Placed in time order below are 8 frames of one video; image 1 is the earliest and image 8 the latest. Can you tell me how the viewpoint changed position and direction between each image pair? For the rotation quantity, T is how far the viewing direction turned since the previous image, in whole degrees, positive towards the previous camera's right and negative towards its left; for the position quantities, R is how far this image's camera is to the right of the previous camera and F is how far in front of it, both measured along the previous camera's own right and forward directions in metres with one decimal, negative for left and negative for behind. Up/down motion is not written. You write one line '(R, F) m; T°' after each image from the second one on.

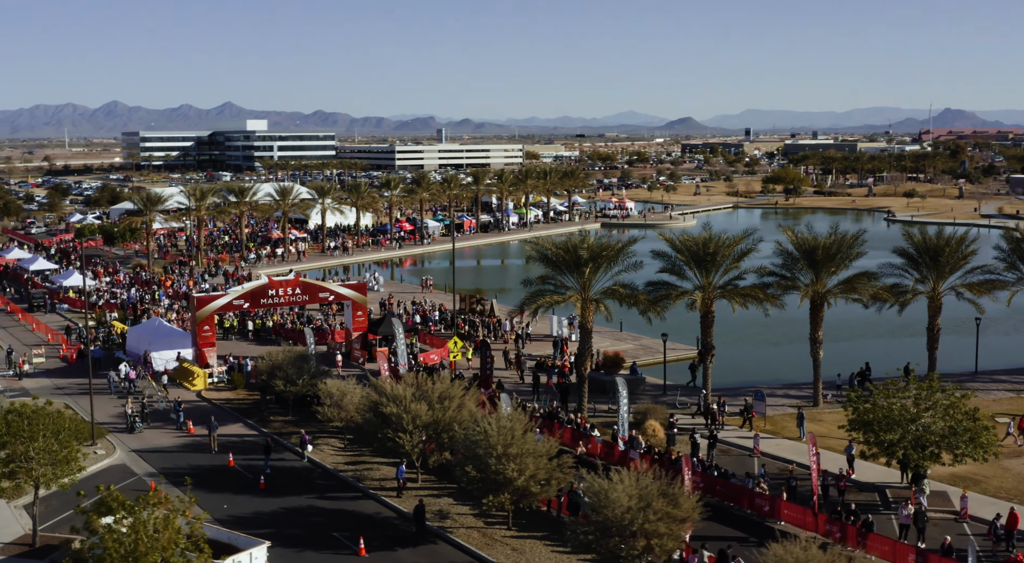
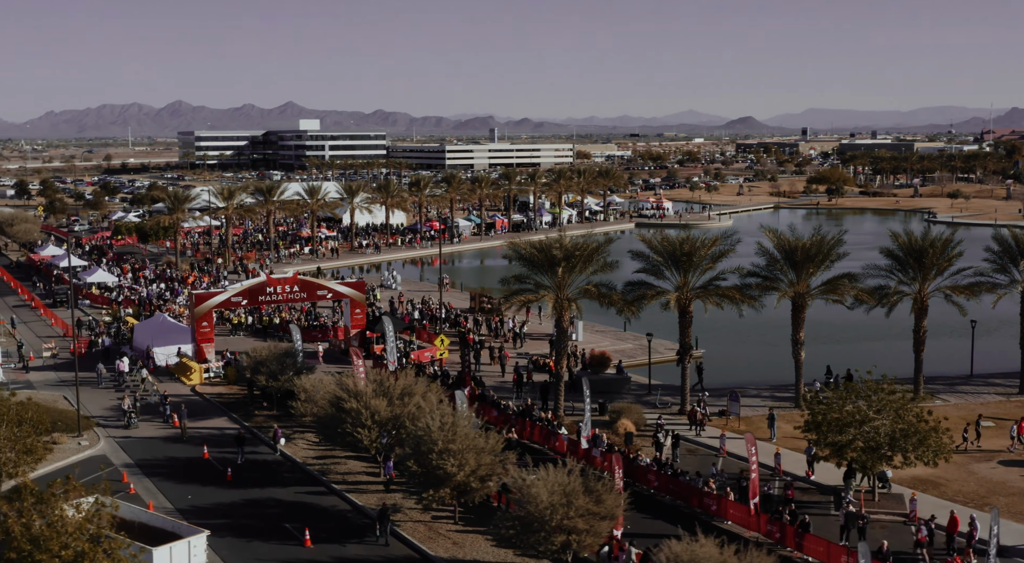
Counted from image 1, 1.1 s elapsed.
(+2.4, -0.3) m; -3°
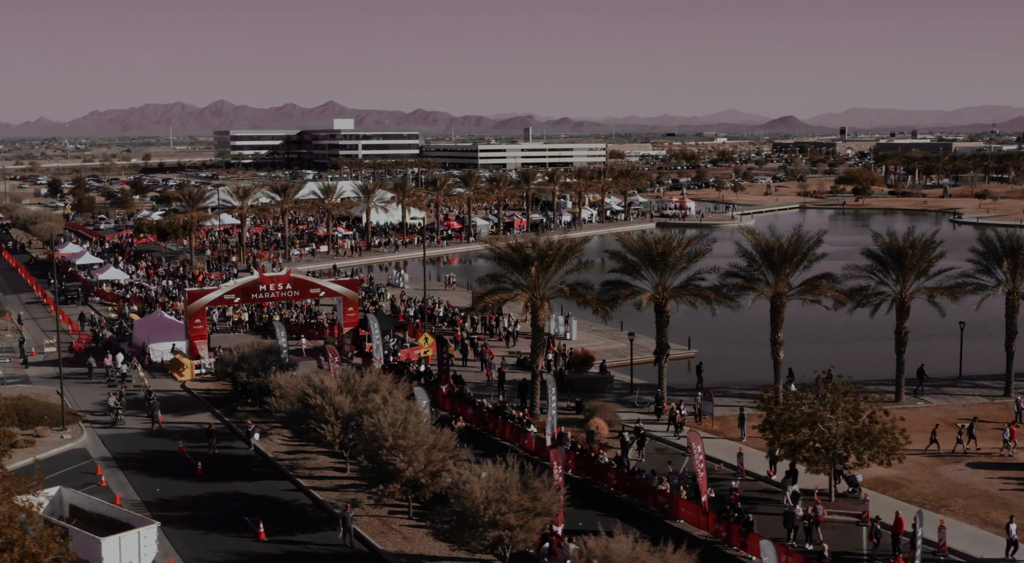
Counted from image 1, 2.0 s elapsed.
(+1.9, -0.2) m; -2°
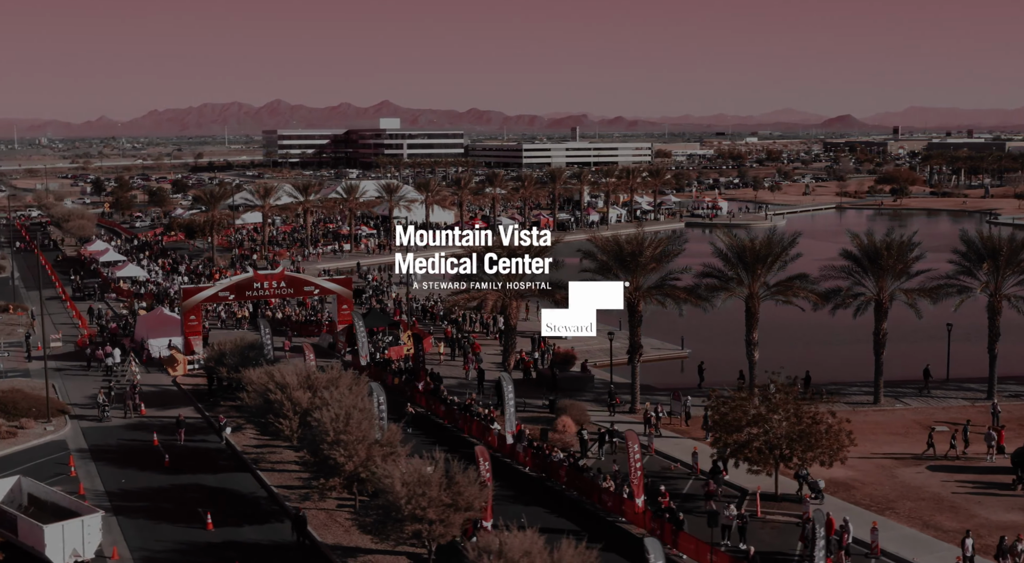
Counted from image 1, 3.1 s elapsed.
(+2.4, -0.3) m; -2°
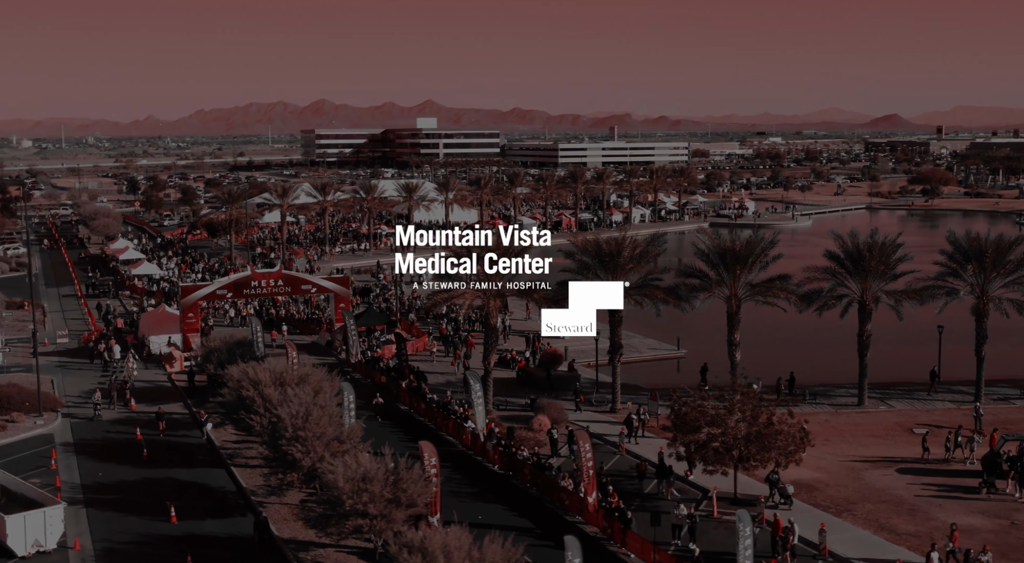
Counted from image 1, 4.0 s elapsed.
(+1.9, -0.2) m; -2°
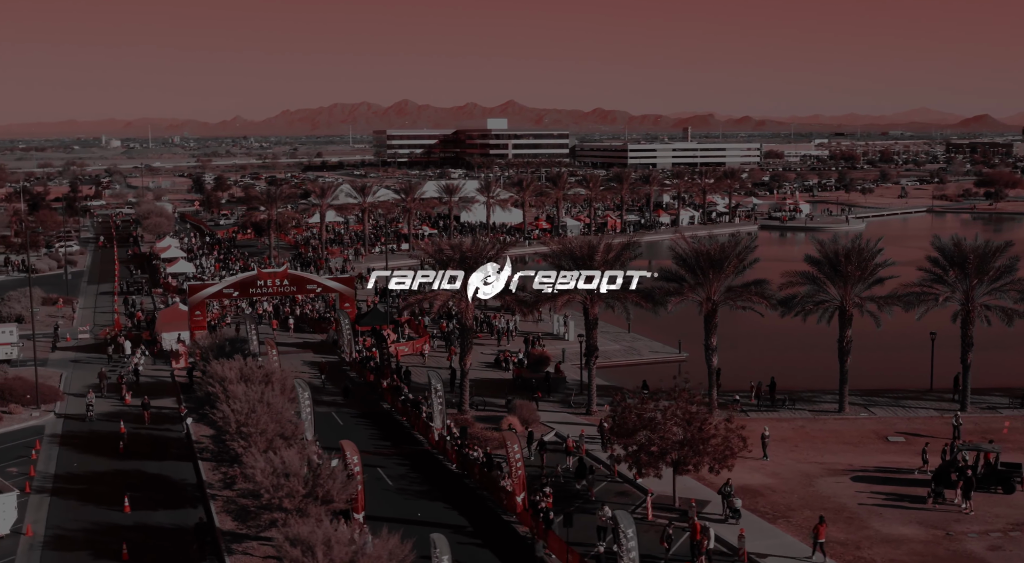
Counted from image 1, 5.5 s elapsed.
(+3.2, -0.3) m; -4°
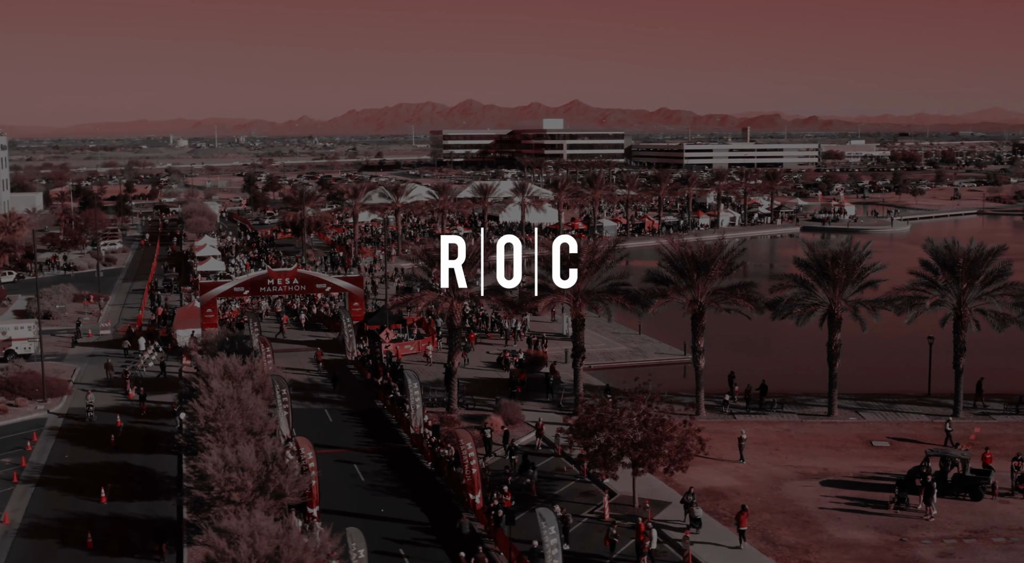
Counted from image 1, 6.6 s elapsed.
(+2.4, -0.3) m; -3°
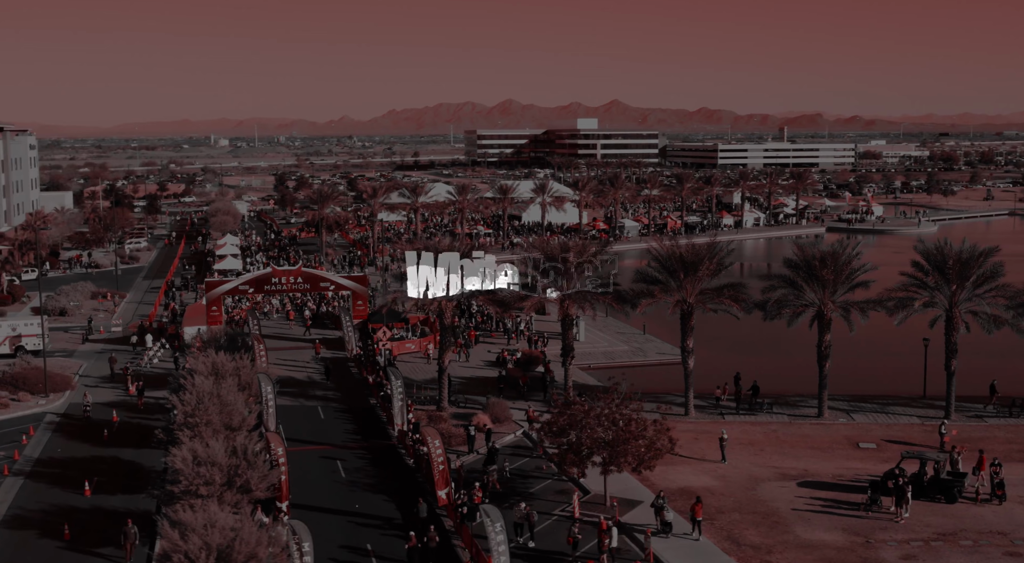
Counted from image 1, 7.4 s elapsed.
(+1.5, -0.2) m; -2°
